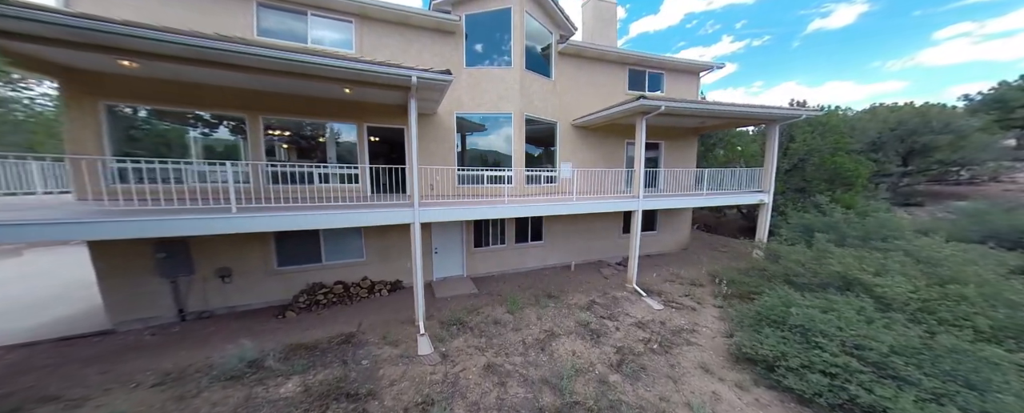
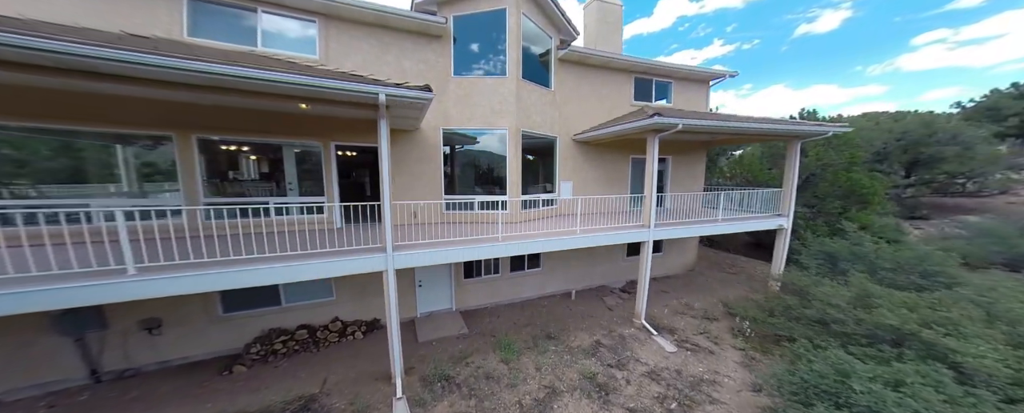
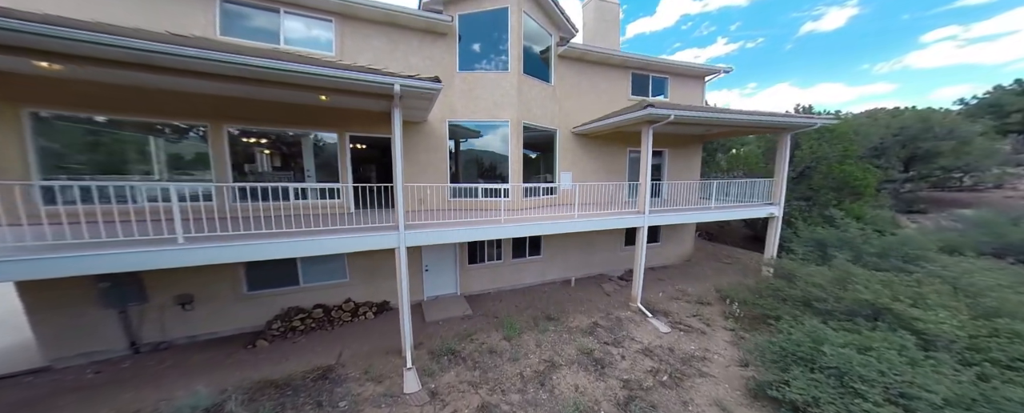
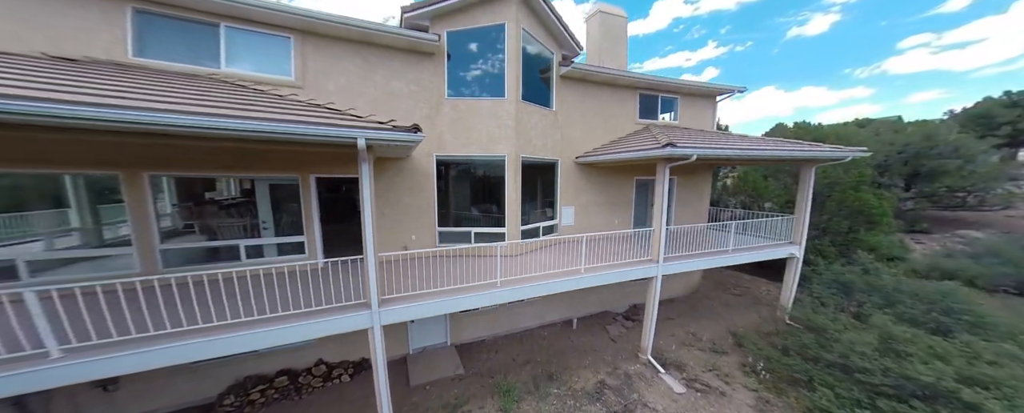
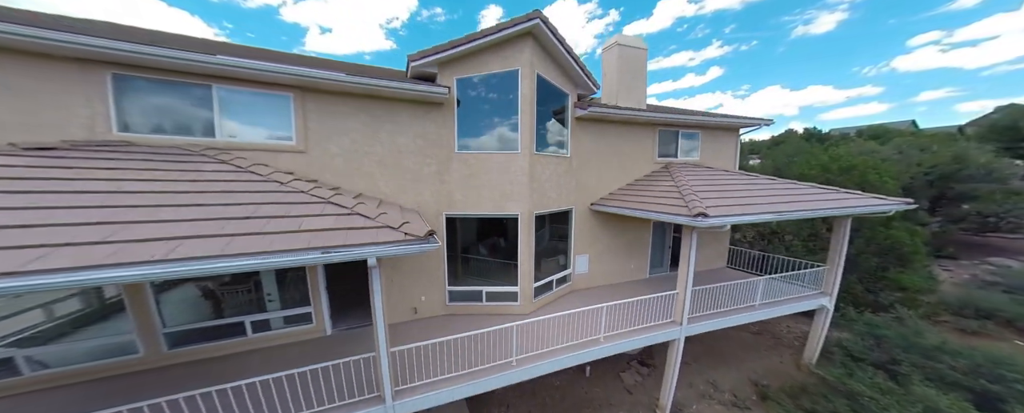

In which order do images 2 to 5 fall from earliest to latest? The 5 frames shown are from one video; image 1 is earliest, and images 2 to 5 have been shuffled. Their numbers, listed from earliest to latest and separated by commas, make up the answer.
3, 2, 4, 5
